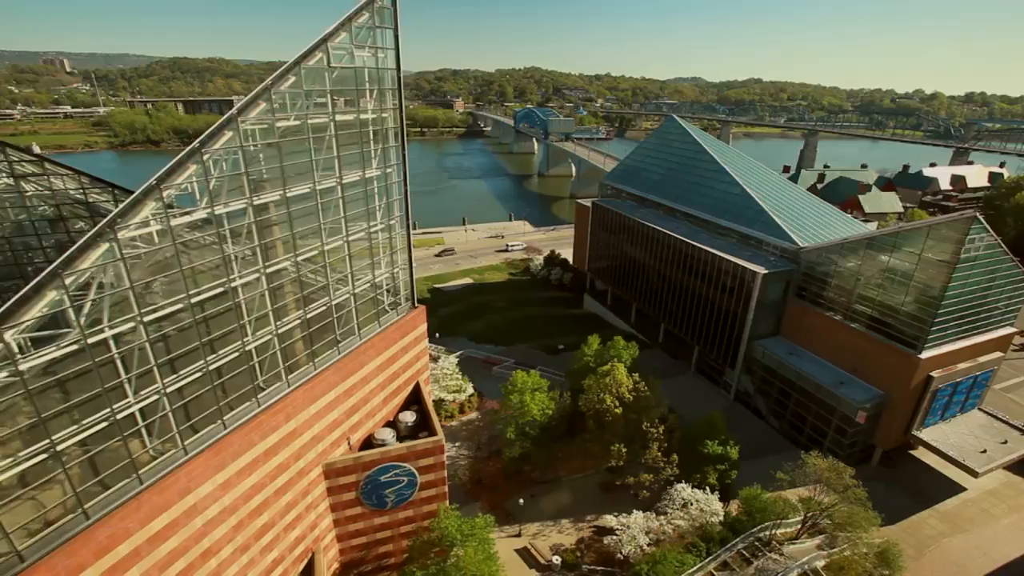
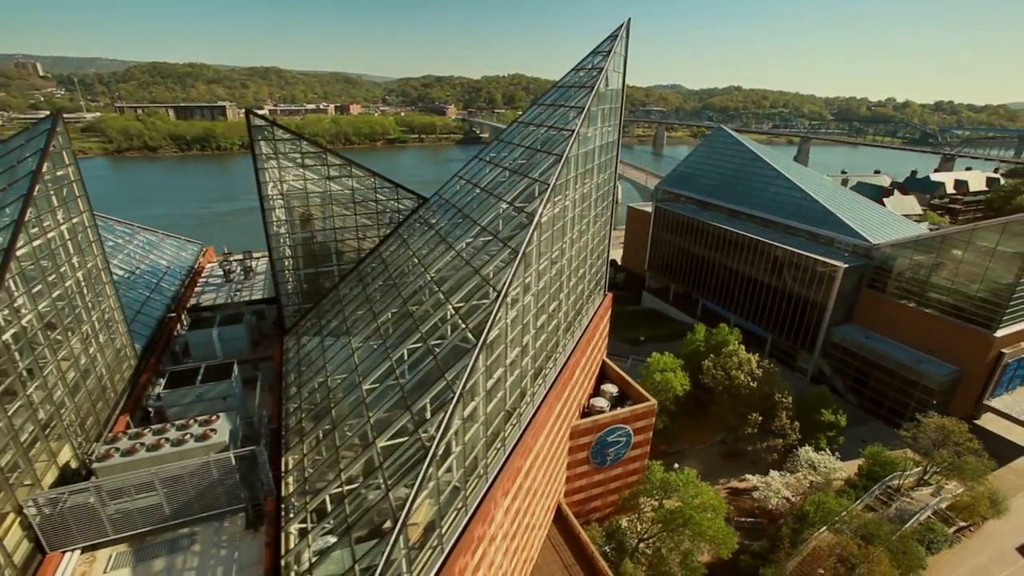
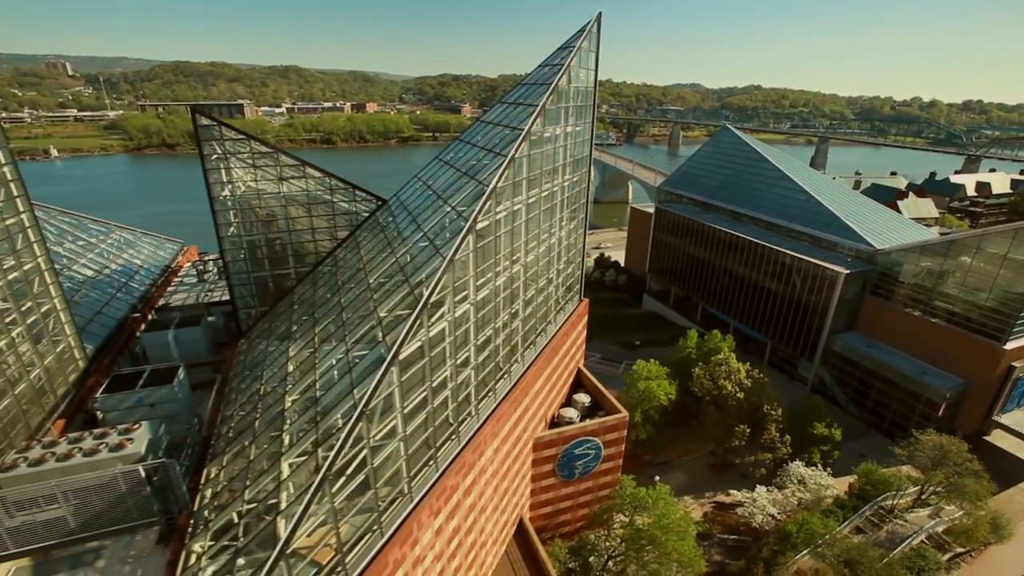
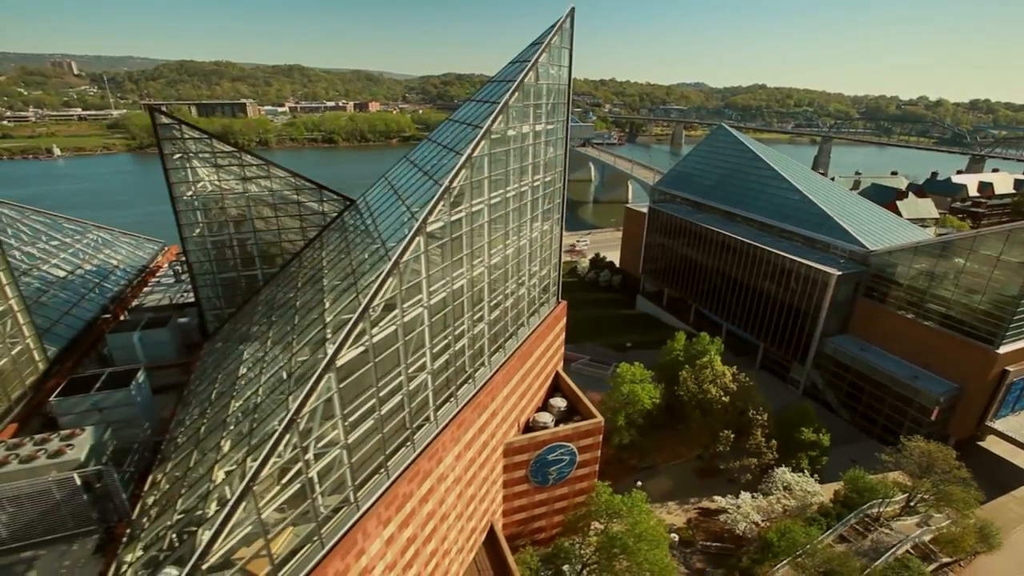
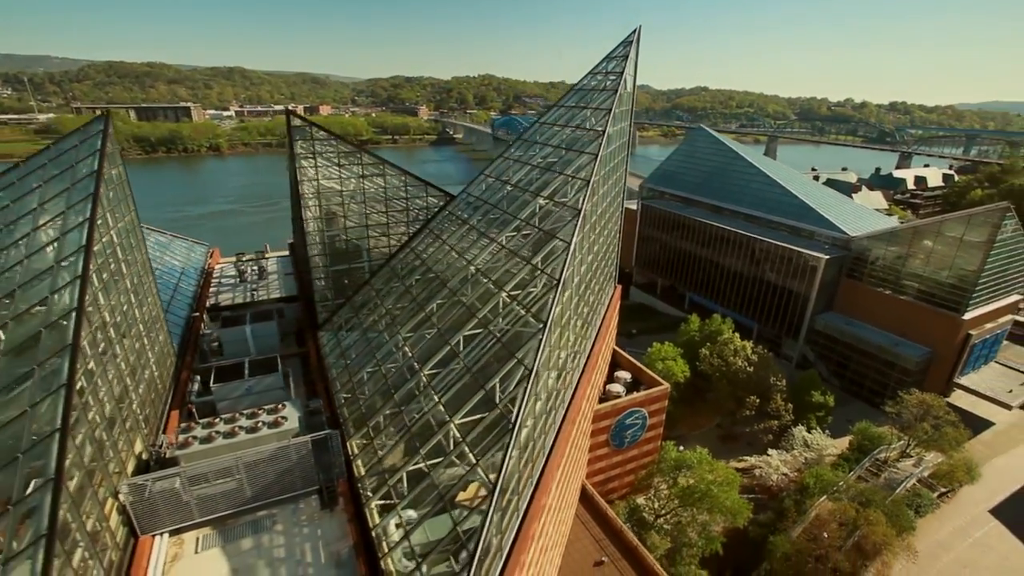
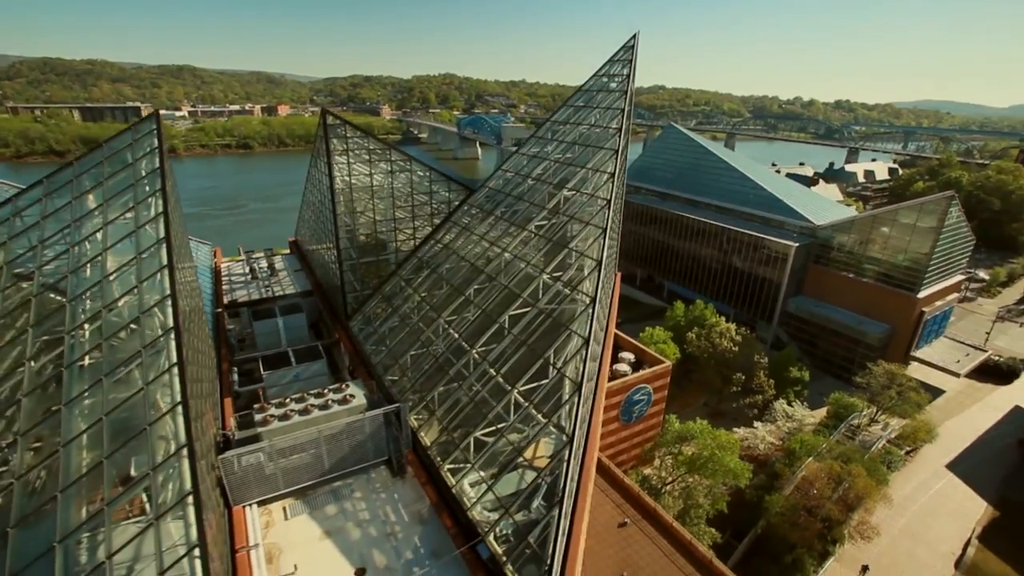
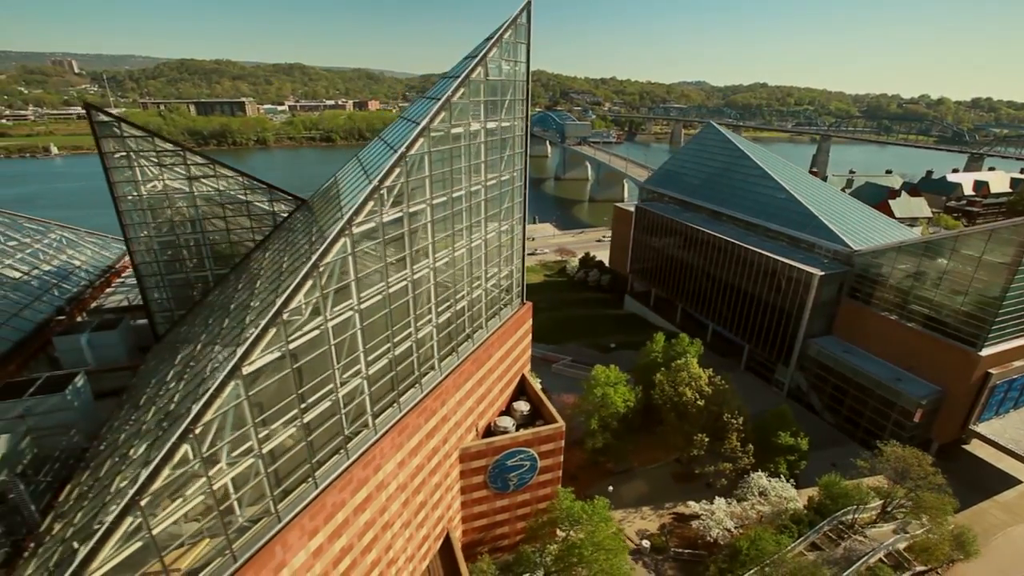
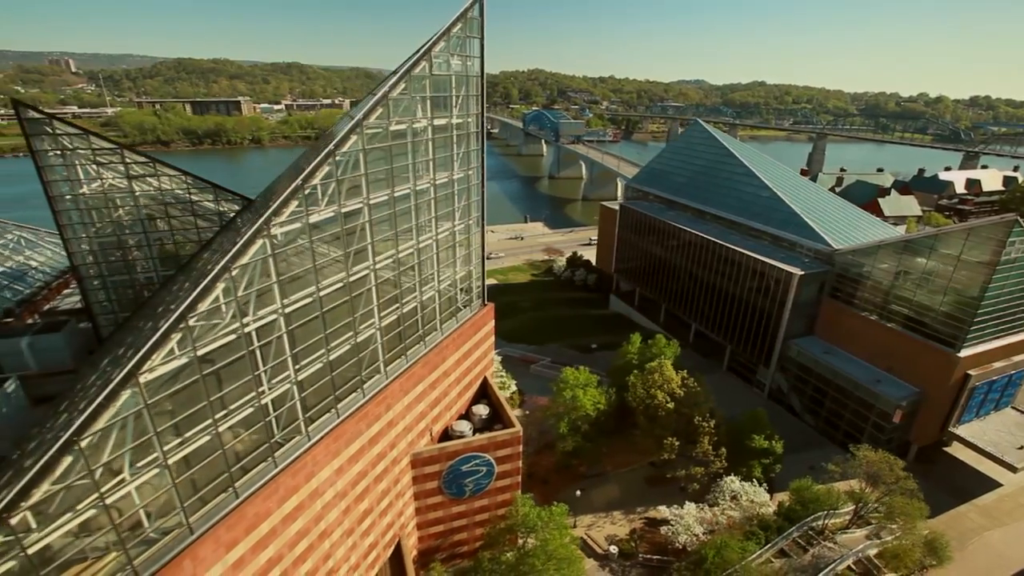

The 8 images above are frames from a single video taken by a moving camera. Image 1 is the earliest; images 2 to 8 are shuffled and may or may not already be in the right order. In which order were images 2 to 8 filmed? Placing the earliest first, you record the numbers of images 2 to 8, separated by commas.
8, 7, 4, 3, 2, 5, 6
